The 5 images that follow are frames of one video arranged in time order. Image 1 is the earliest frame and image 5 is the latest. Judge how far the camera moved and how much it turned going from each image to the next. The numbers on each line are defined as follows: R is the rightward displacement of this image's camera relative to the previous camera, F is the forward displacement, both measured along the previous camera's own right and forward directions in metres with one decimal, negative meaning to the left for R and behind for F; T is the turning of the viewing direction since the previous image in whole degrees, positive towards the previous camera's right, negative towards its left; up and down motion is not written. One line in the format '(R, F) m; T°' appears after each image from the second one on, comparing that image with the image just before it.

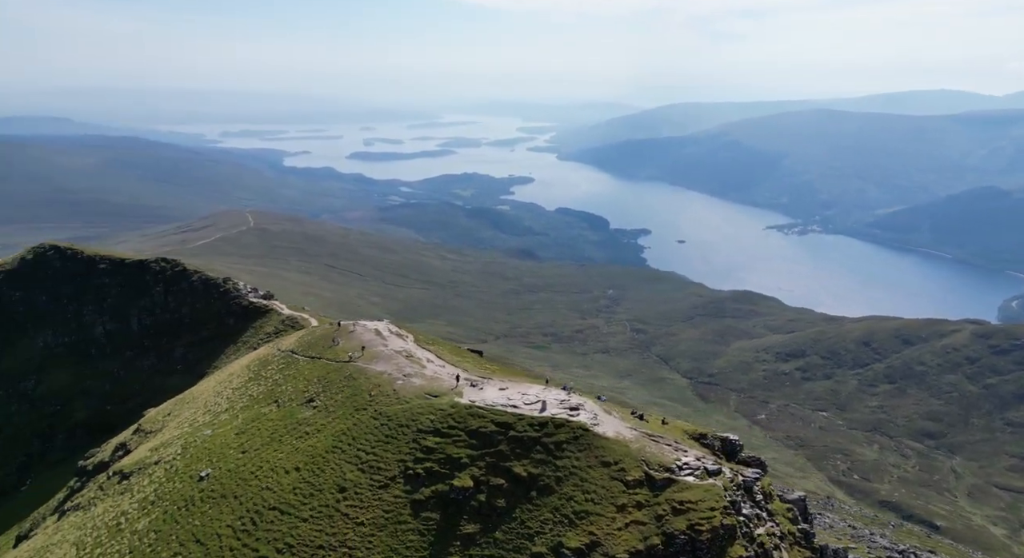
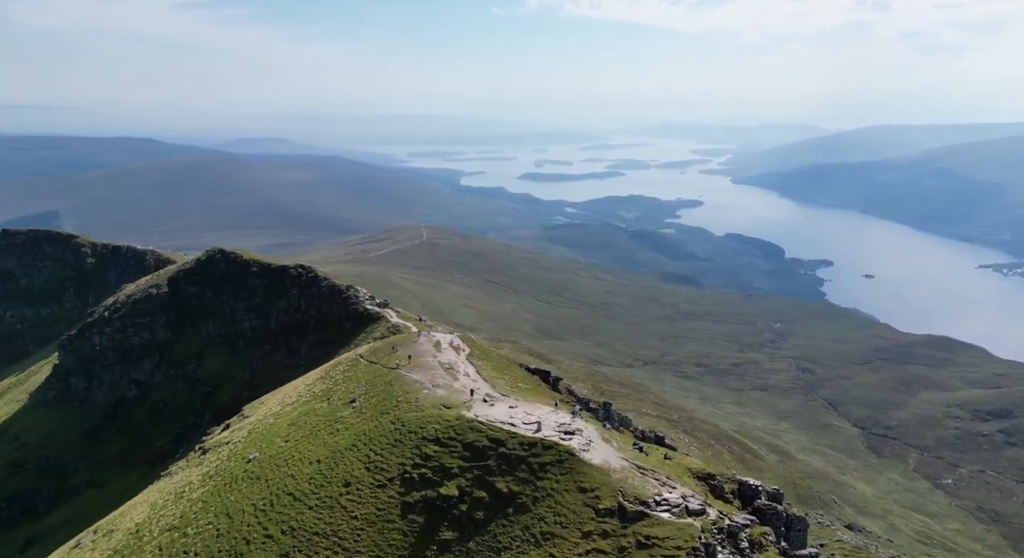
(+13.5, -0.8) m; -14°
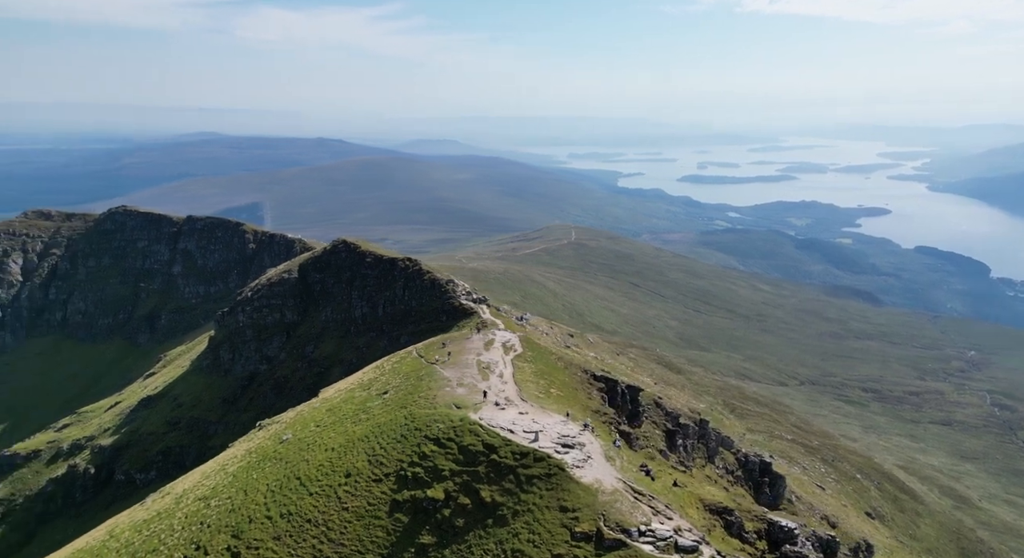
(+12.1, +4.5) m; -13°
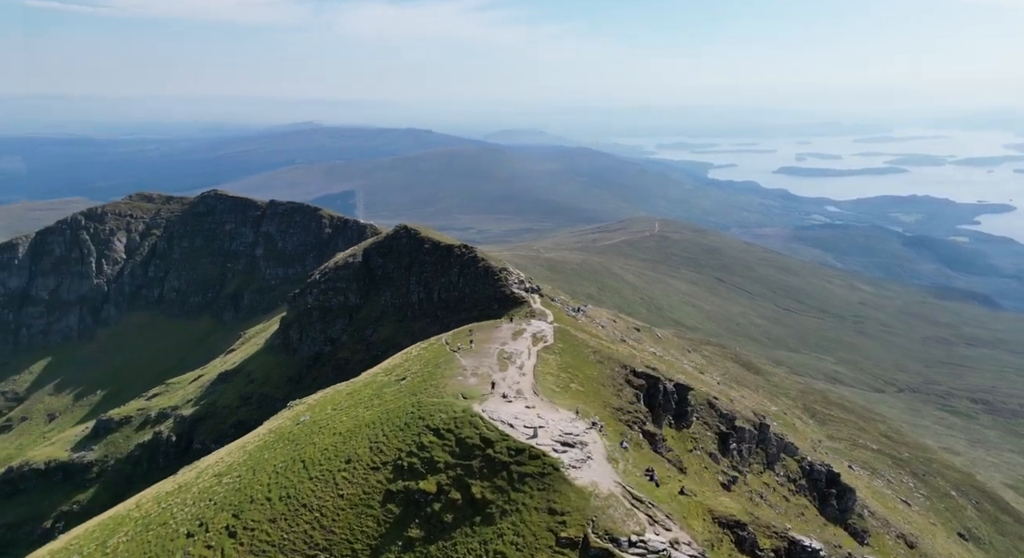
(+6.2, +3.7) m; -7°
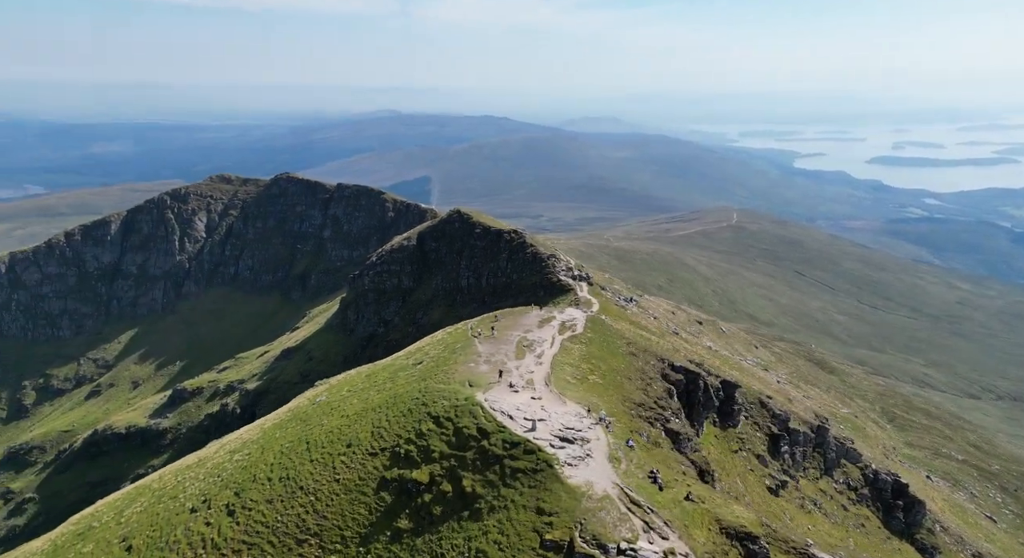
(+5.0, +3.6) m; -6°
